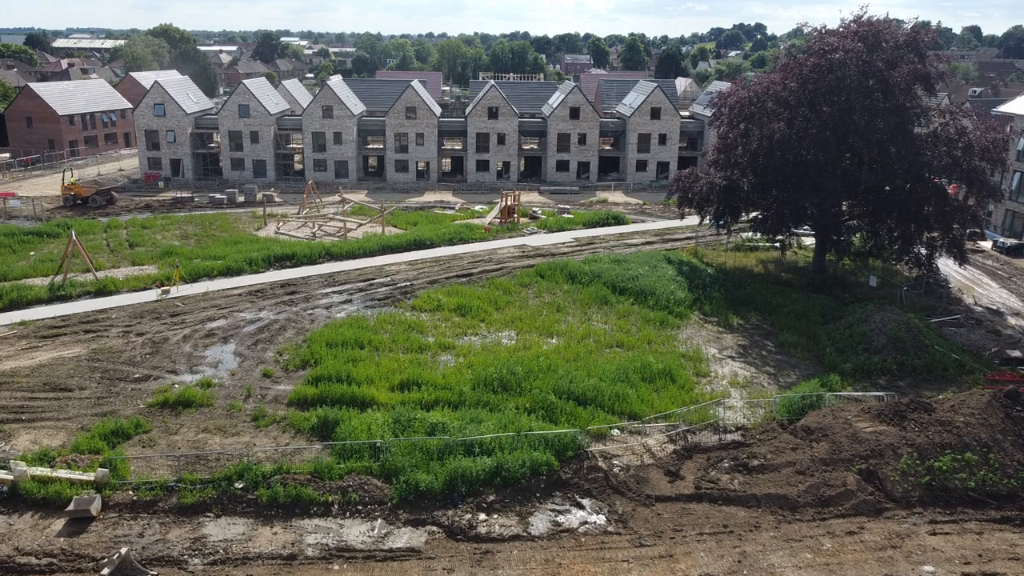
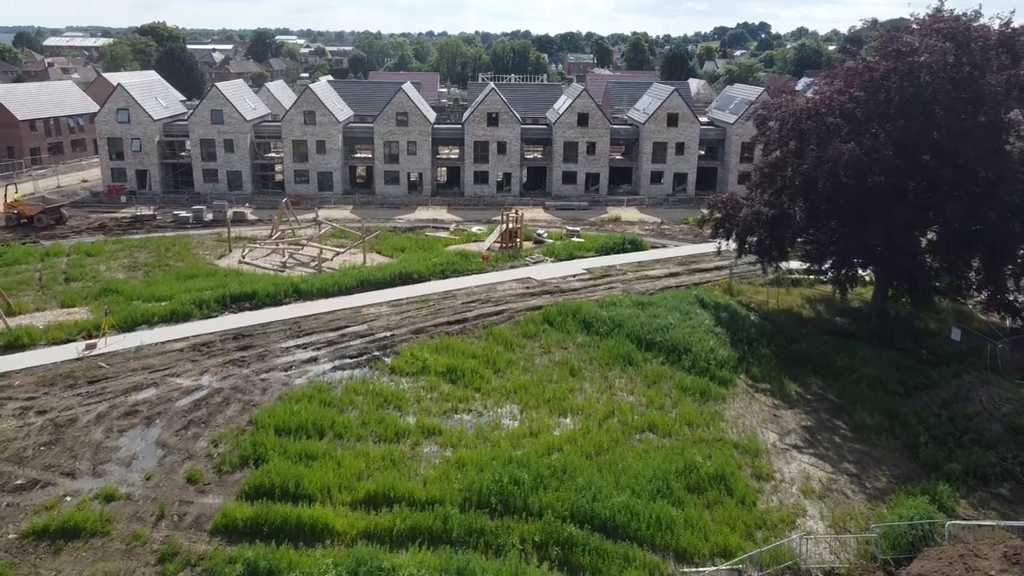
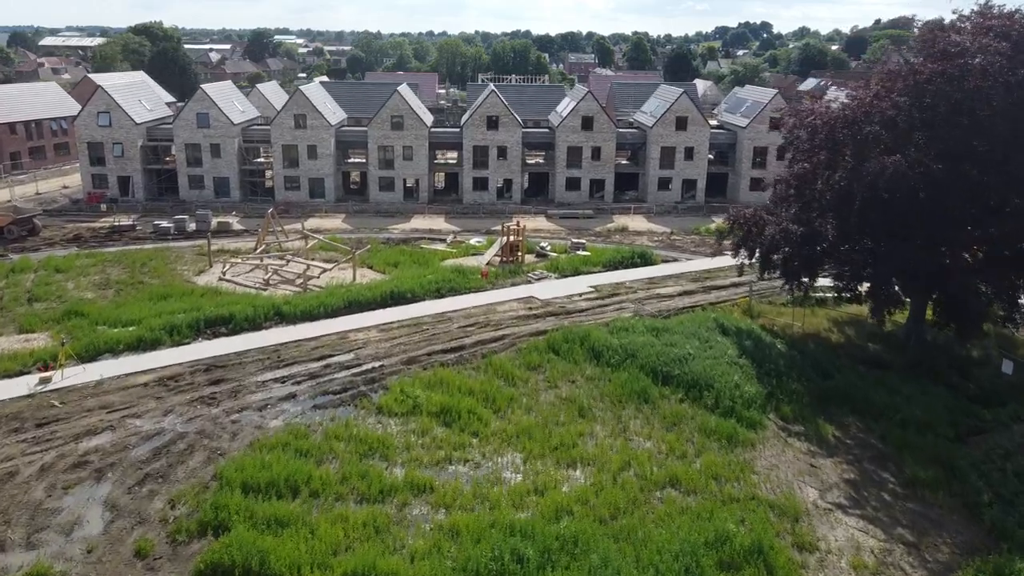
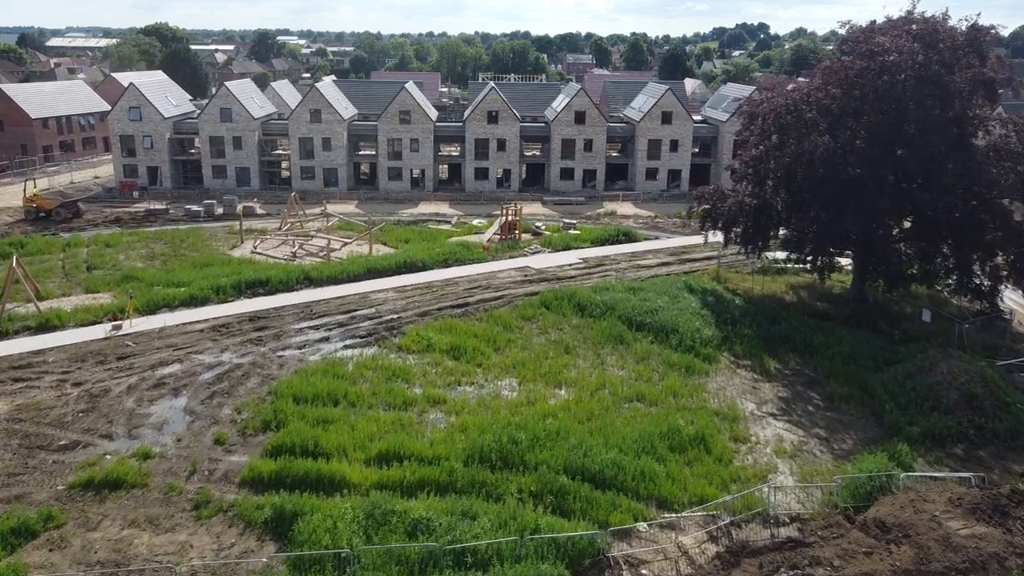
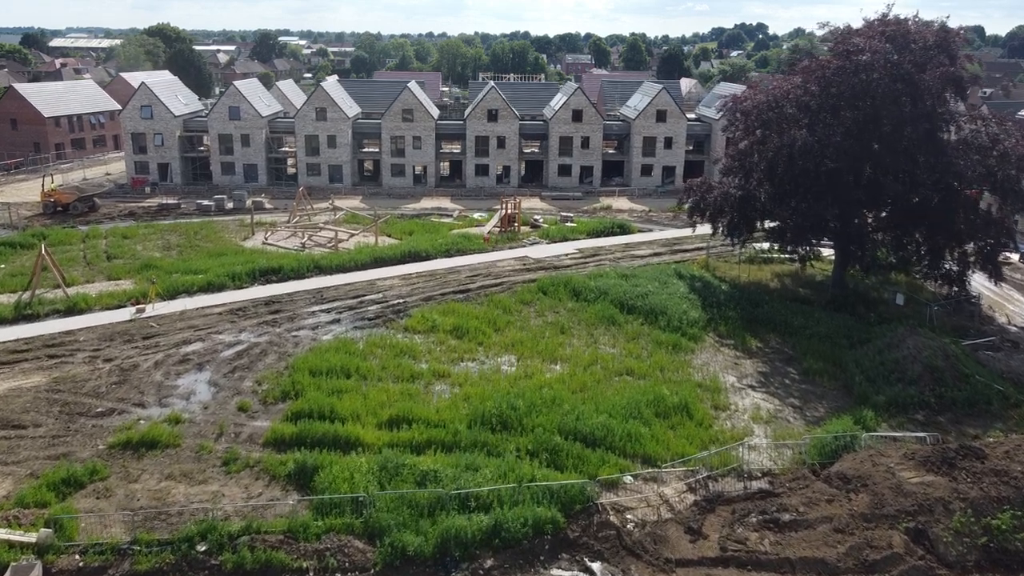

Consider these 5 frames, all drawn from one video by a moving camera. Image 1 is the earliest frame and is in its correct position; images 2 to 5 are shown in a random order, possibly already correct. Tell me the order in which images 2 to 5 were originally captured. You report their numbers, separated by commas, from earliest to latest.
5, 4, 2, 3
